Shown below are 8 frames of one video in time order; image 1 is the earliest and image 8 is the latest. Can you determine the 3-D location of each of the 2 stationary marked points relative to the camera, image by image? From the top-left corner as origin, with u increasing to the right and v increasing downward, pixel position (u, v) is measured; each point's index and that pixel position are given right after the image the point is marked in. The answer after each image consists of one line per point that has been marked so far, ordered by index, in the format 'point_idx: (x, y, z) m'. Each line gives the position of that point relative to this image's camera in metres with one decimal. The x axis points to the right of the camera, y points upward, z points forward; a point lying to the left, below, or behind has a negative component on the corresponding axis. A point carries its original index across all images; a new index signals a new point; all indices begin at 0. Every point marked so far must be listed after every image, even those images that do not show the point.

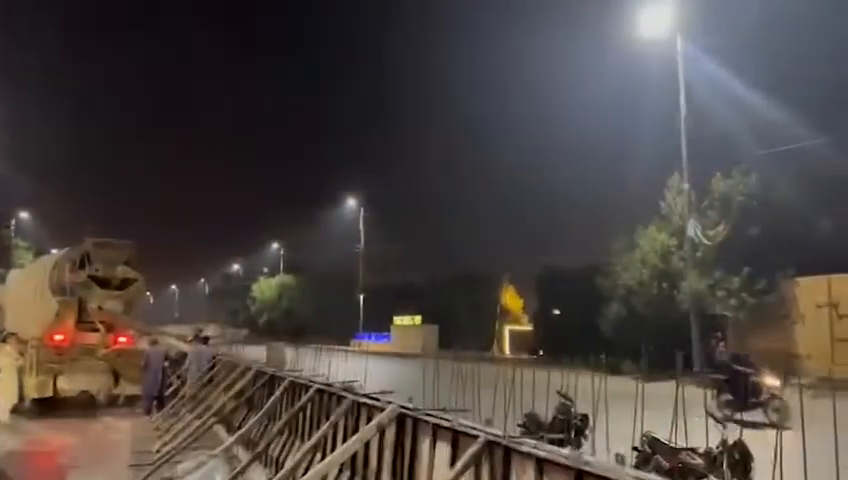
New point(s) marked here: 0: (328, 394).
0: (-1.2, -1.9, +8.7) m
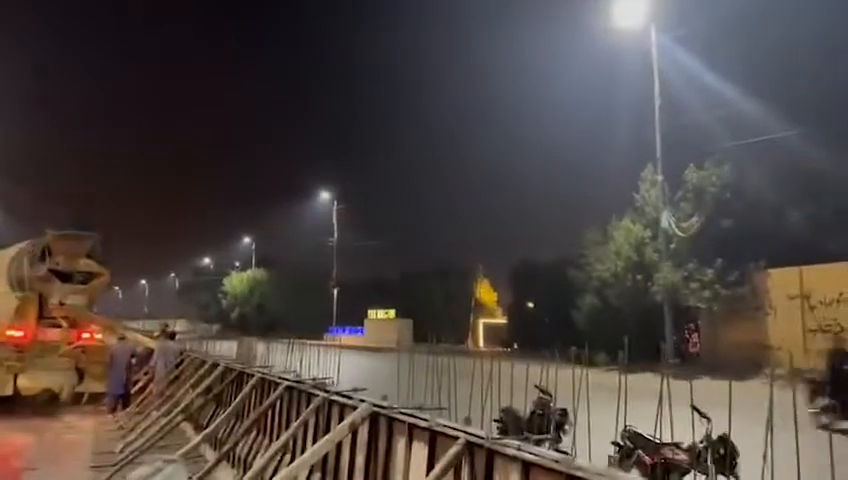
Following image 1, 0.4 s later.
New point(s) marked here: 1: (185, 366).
0: (-1.5, -1.8, +8.3) m
1: (-5.6, -2.9, +17.0) m
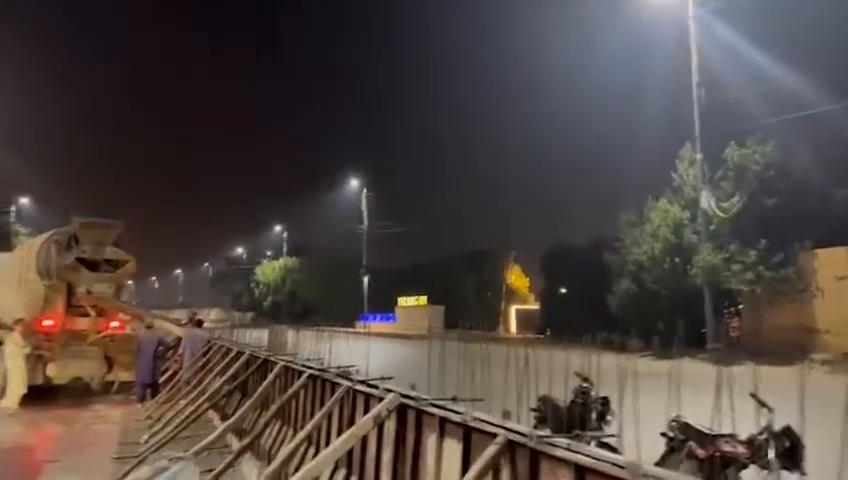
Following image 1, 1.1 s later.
0: (-1.1, -1.5, +7.8) m
1: (-4.8, -2.6, +16.7) m
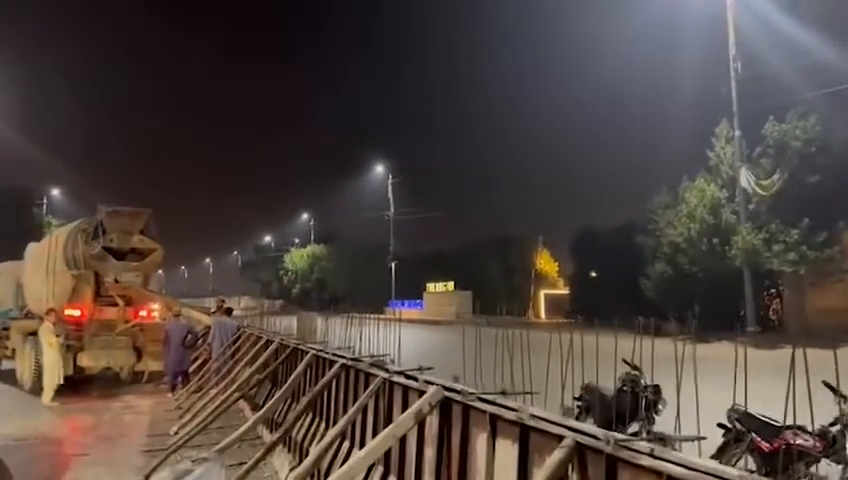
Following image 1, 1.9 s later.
0: (-0.7, -1.4, +7.4) m
1: (-4.1, -2.3, +16.4) m
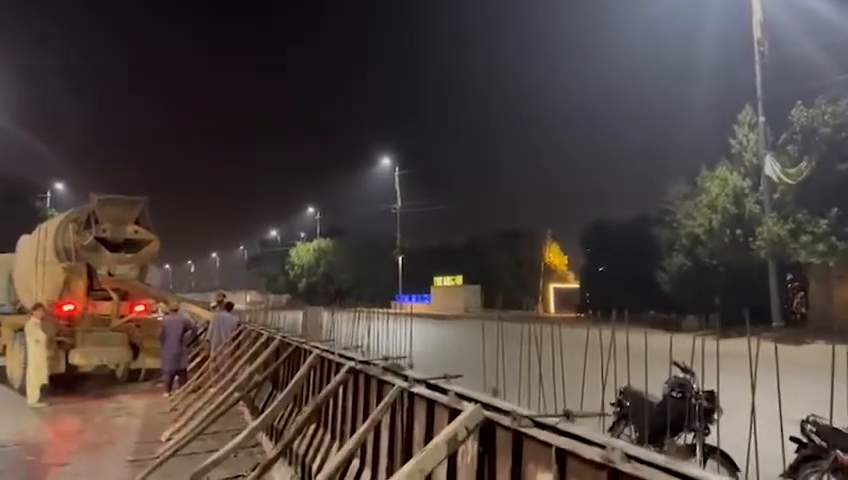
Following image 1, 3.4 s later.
0: (-0.5, -1.2, +6.4) m
1: (-3.8, -2.1, +15.4) m
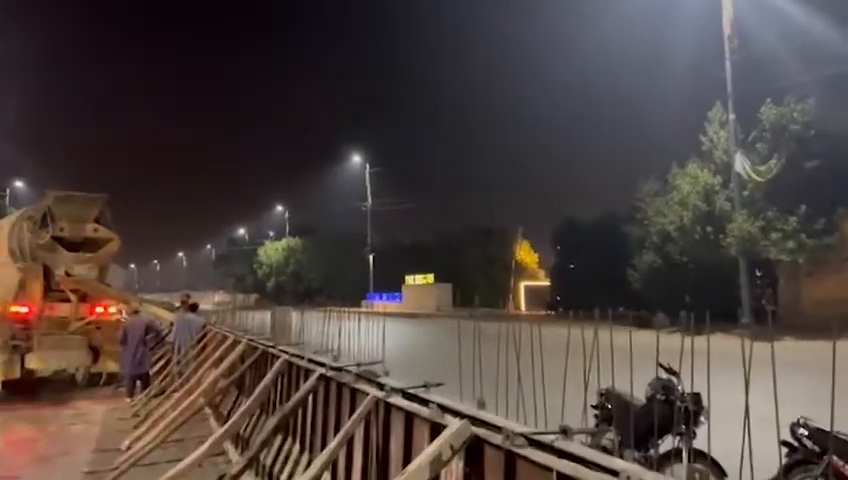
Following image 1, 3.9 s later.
0: (-0.7, -1.2, +6.0) m
1: (-4.4, -2.0, +14.9) m
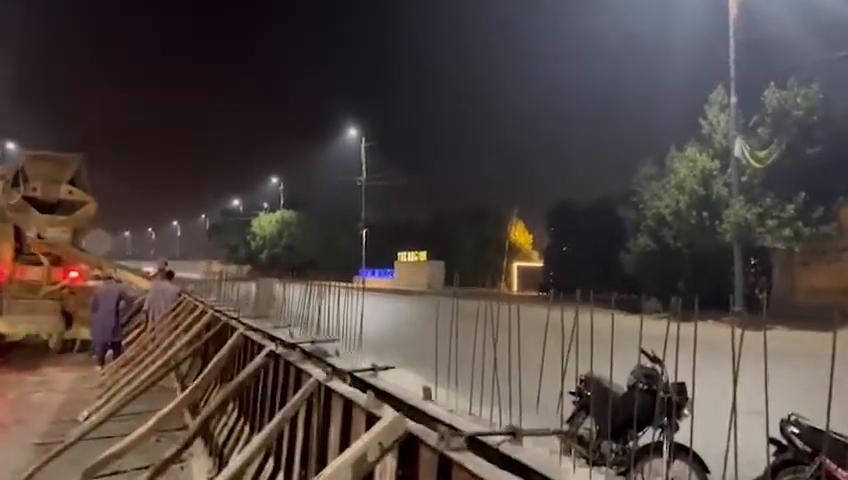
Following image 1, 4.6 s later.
0: (-1.0, -0.9, +5.5) m
1: (-4.8, -1.4, +14.4) m
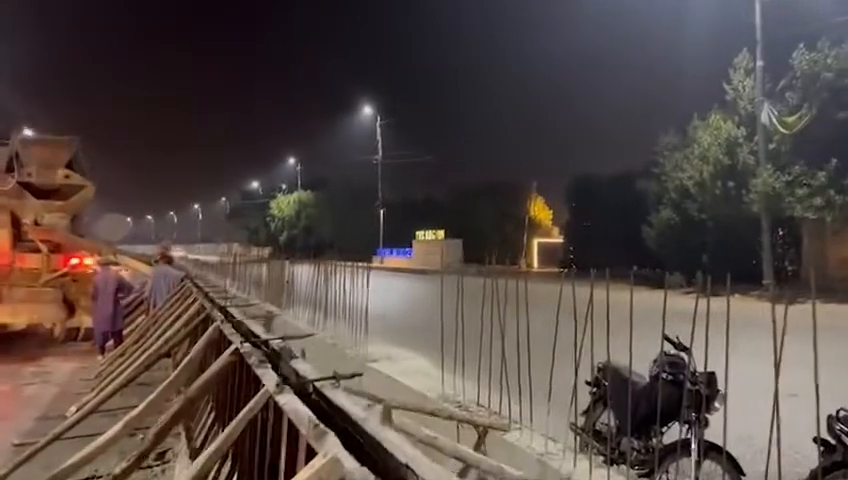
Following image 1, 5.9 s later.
0: (-1.1, -0.8, +4.8) m
1: (-4.6, -1.0, +13.8) m
